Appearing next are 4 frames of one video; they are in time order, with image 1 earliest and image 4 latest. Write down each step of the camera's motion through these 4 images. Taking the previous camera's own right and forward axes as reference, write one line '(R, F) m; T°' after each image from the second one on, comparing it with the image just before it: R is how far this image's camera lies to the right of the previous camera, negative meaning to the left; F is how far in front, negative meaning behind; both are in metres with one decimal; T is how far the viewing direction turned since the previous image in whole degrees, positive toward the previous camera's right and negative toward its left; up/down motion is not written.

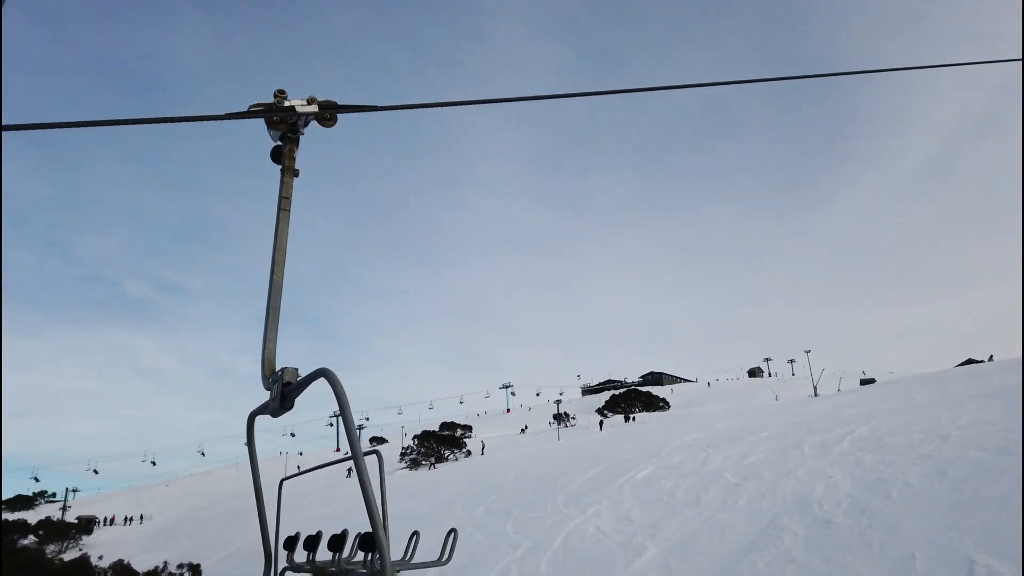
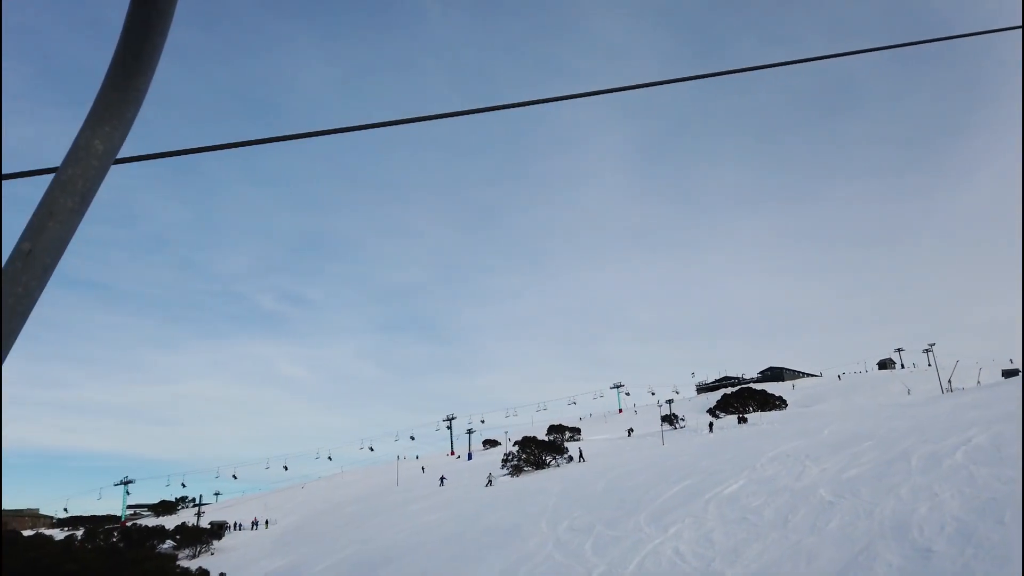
(+1.1, +0.7) m; -9°
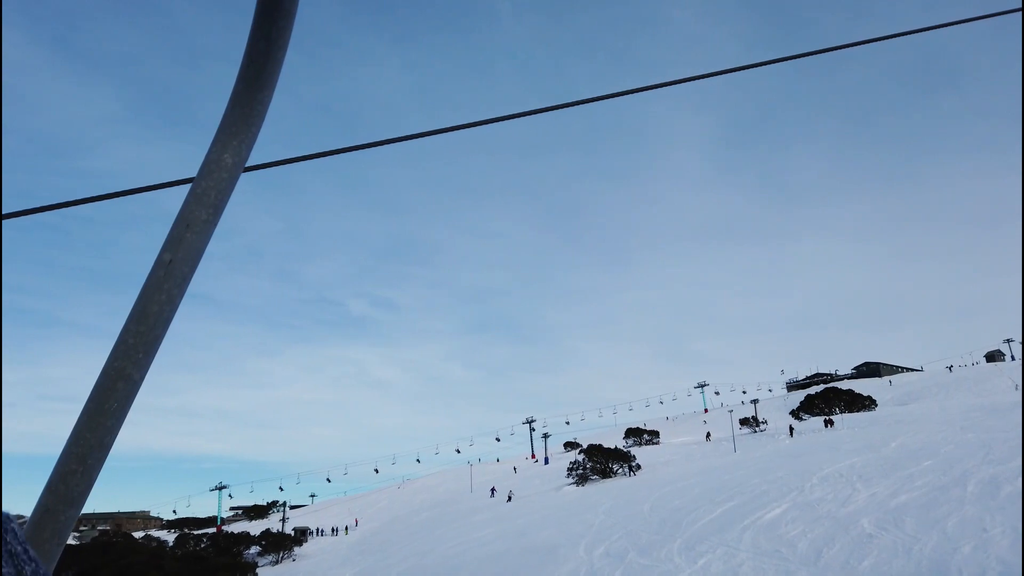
(+1.6, +0.6) m; -7°
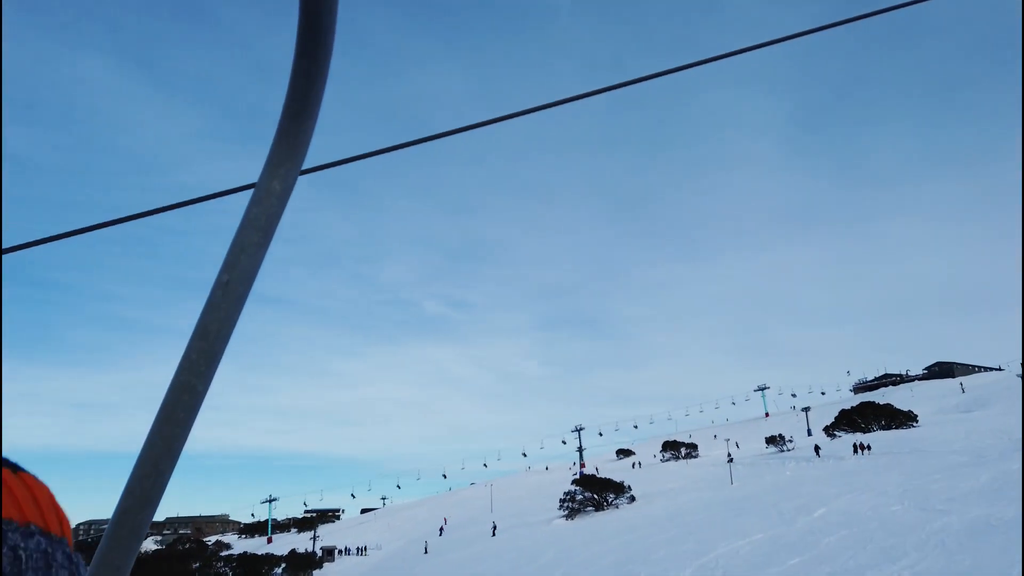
(+5.8, +1.6) m; -7°
